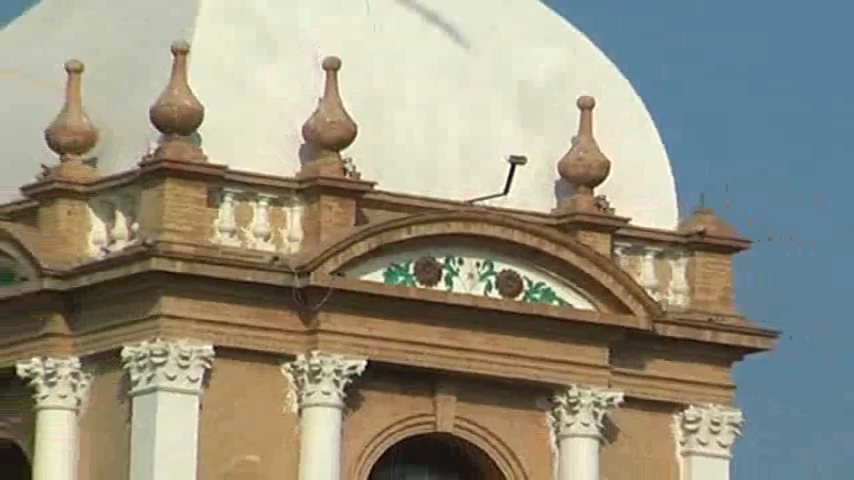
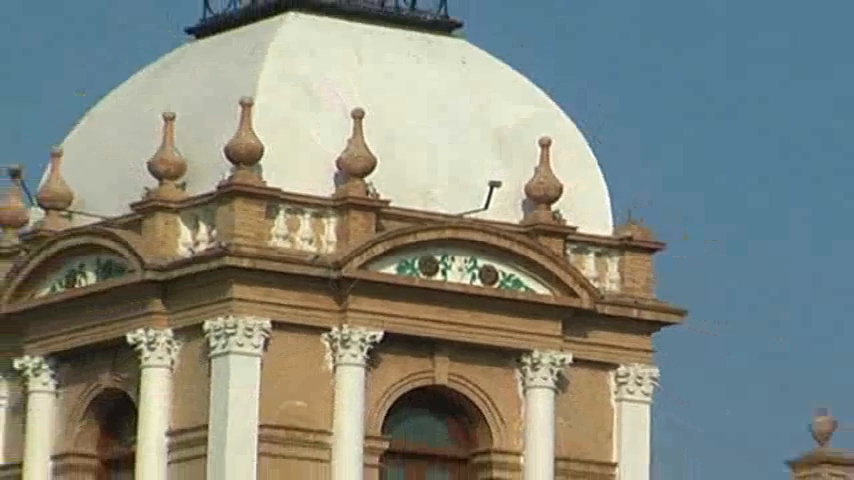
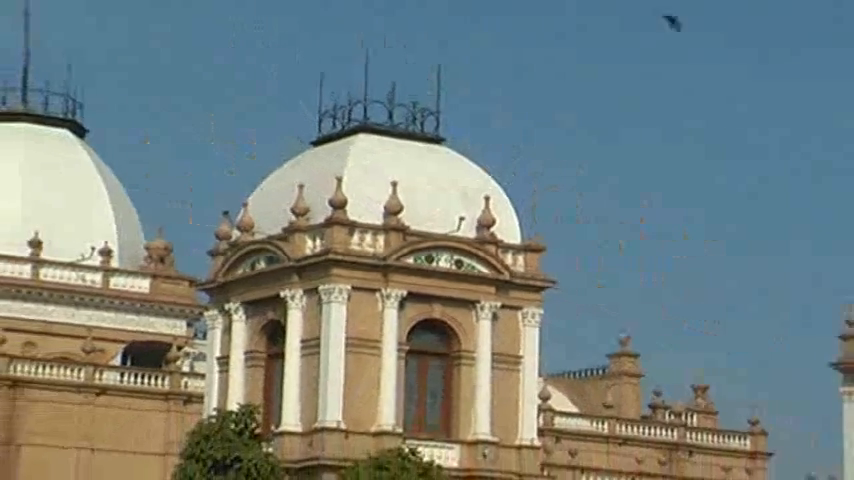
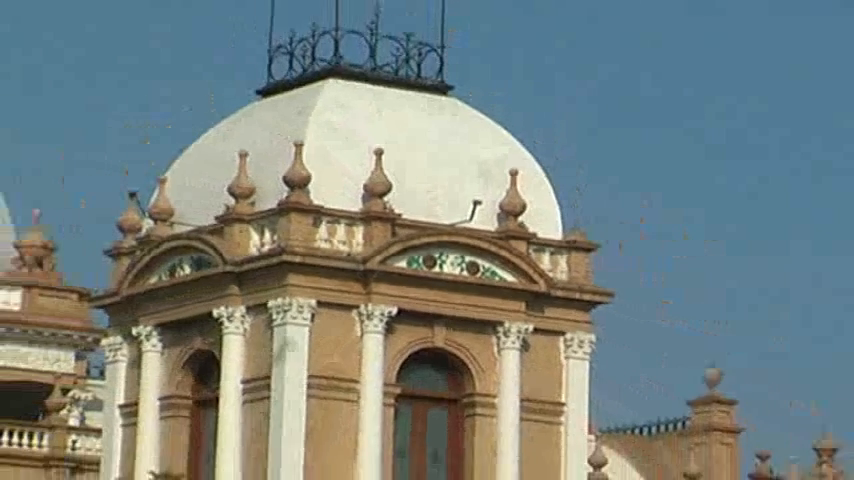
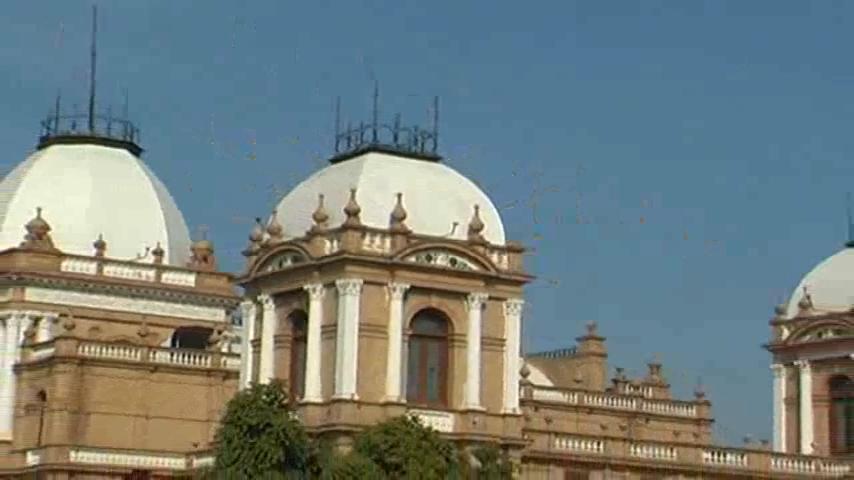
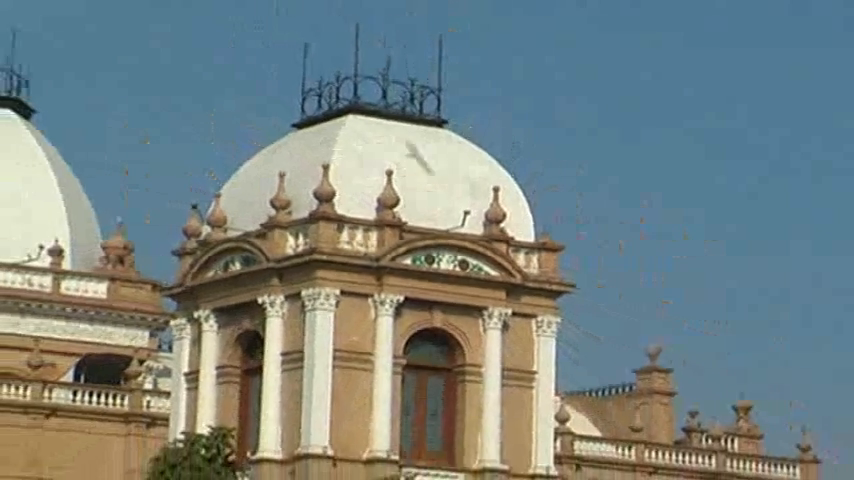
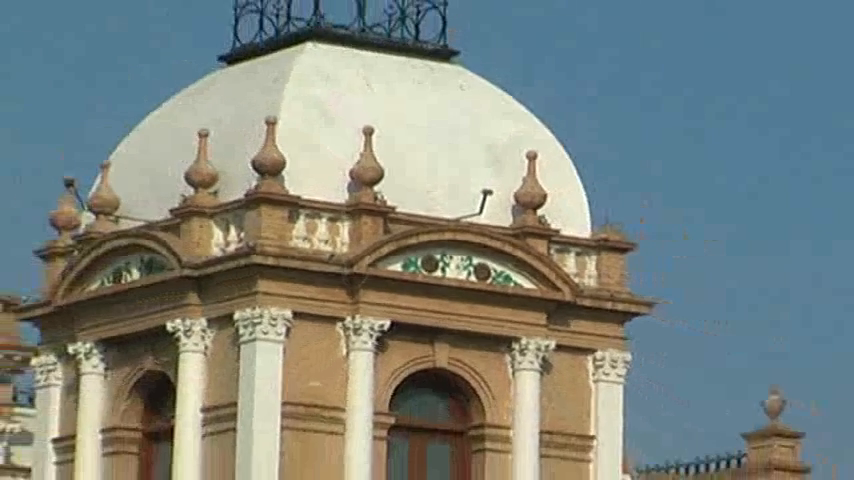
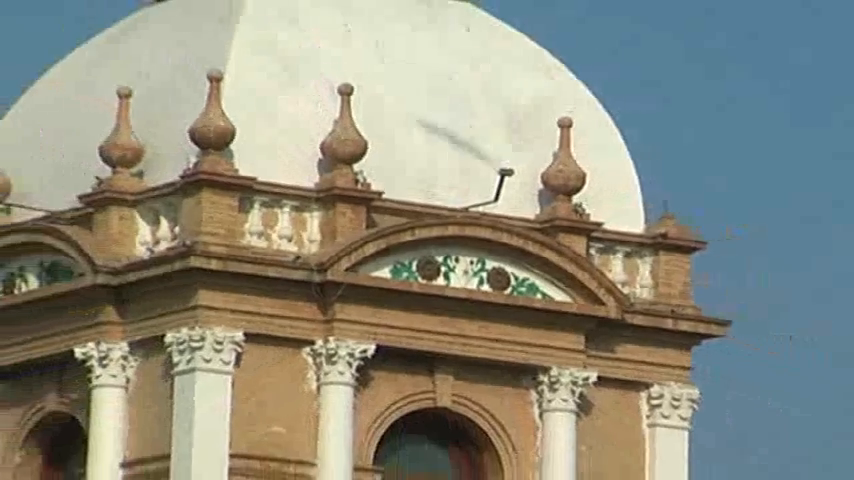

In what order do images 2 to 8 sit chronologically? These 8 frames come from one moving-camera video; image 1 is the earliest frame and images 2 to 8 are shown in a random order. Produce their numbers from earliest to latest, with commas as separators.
8, 2, 7, 4, 6, 3, 5
